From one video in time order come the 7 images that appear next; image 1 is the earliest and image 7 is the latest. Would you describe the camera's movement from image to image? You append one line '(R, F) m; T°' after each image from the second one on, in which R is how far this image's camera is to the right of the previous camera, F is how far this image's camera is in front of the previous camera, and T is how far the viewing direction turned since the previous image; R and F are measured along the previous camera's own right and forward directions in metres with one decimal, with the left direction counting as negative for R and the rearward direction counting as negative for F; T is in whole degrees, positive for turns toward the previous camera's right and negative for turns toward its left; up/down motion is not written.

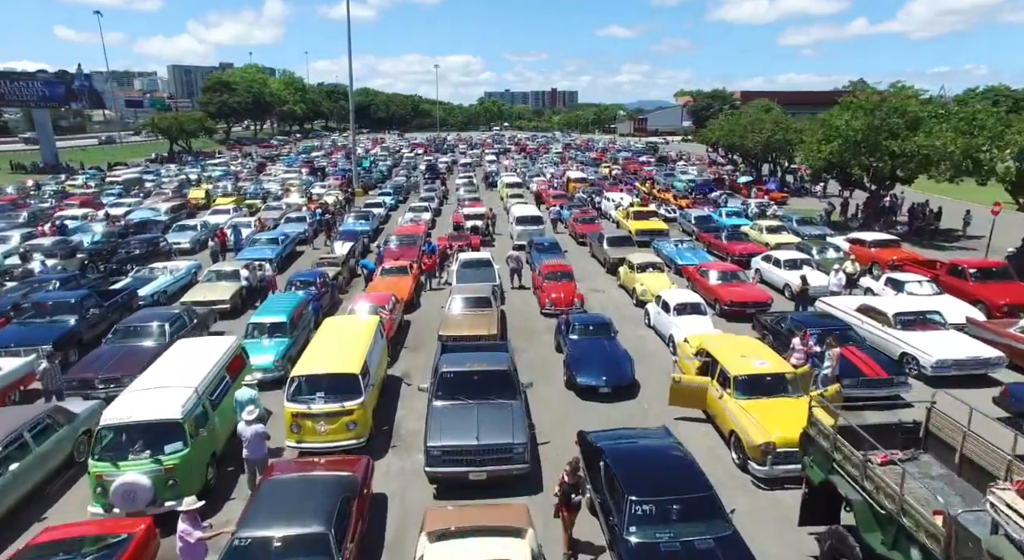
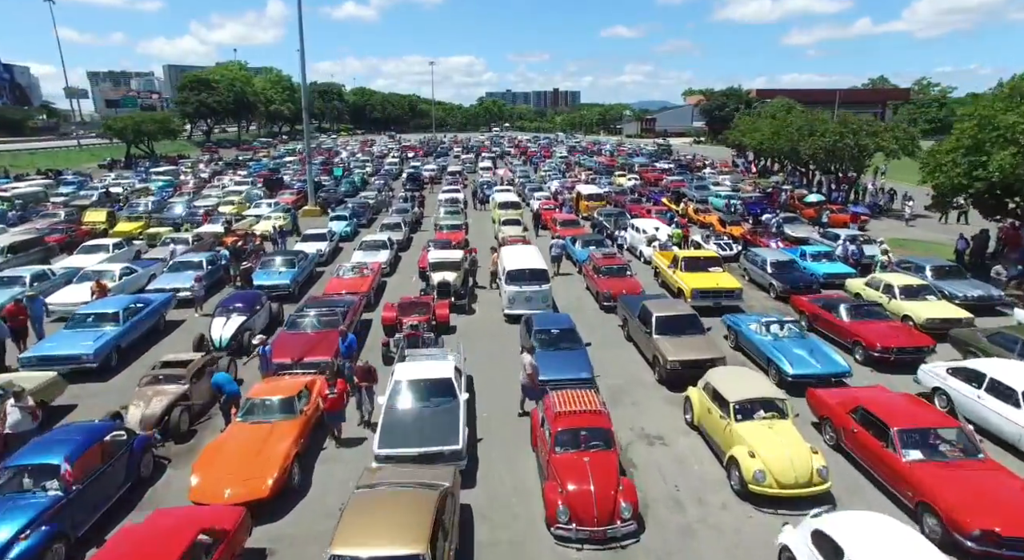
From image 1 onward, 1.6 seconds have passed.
(+0.4, +9.9) m; 0°
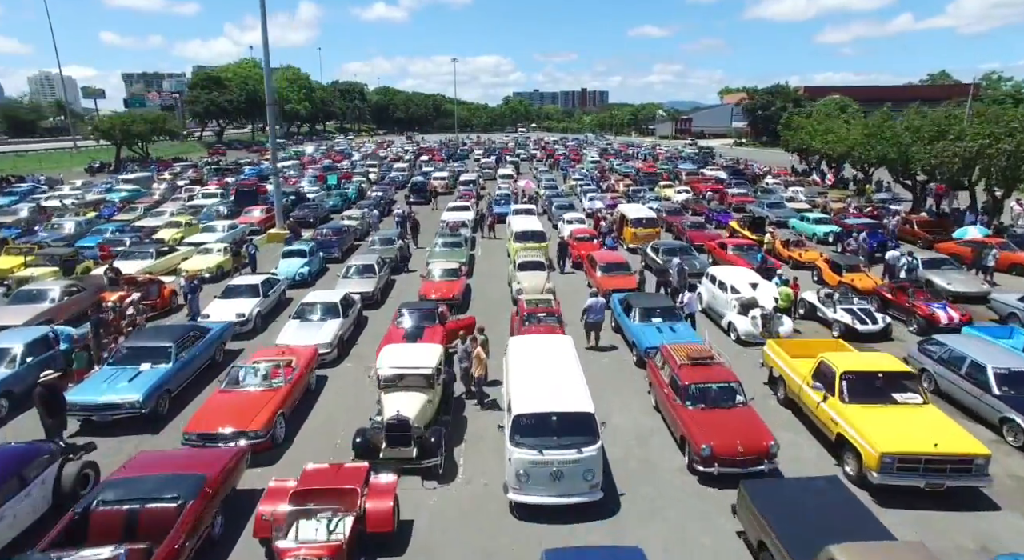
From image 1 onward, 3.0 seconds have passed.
(+0.2, +9.2) m; -2°
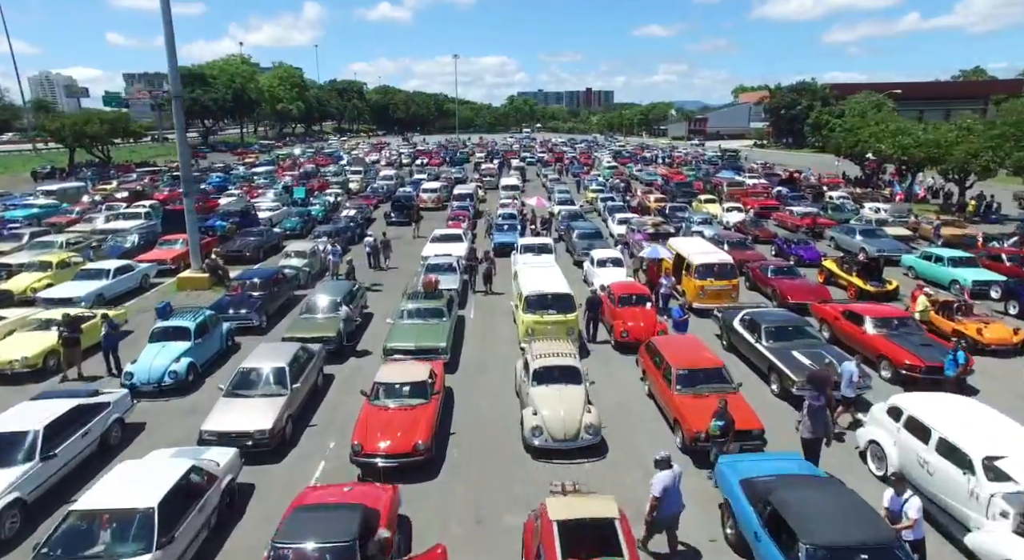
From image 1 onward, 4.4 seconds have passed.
(-0.1, +9.4) m; 0°
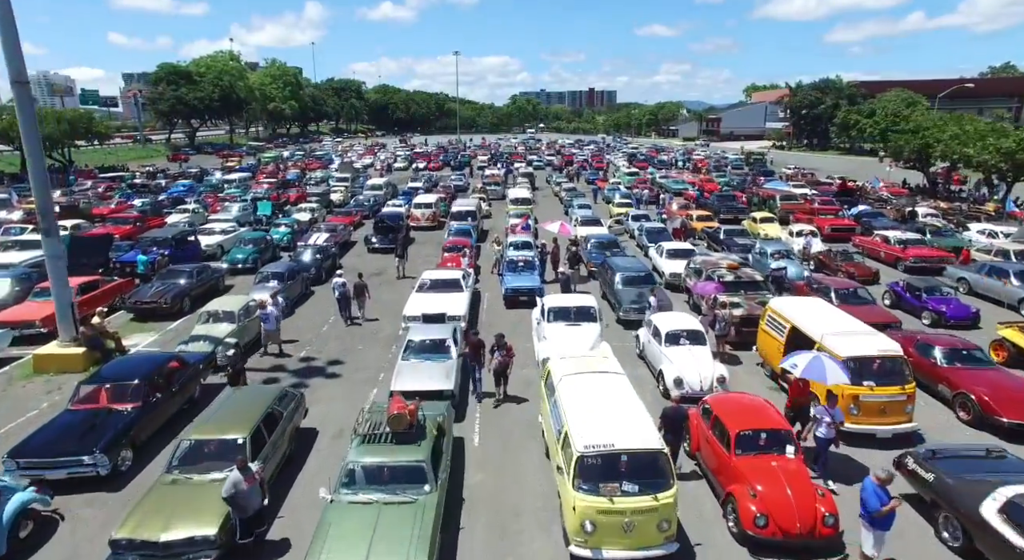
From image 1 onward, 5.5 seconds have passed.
(-0.6, +7.9) m; 0°
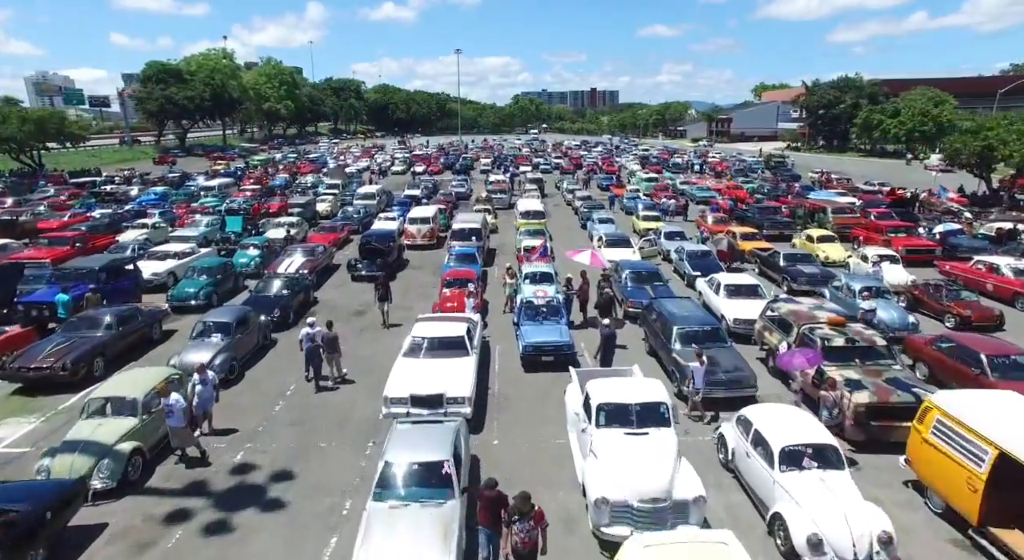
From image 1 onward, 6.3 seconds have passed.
(-0.5, +5.4) m; 0°
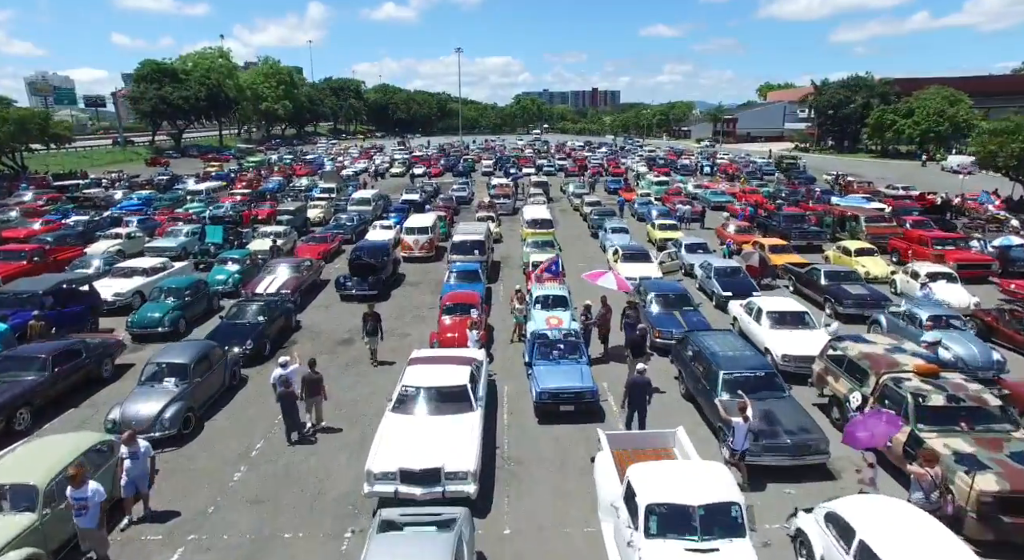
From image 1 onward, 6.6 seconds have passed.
(-0.3, +2.8) m; 0°
